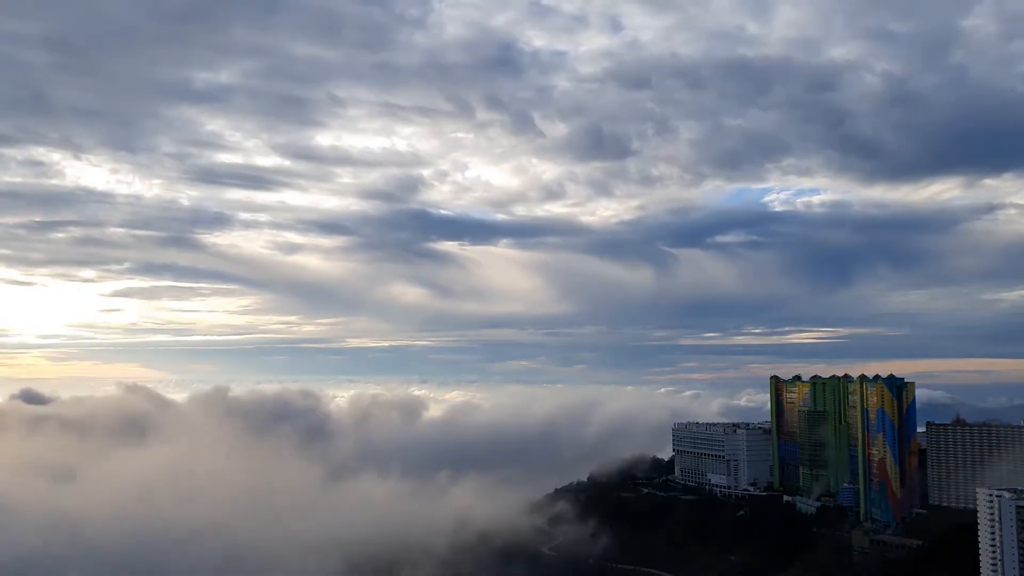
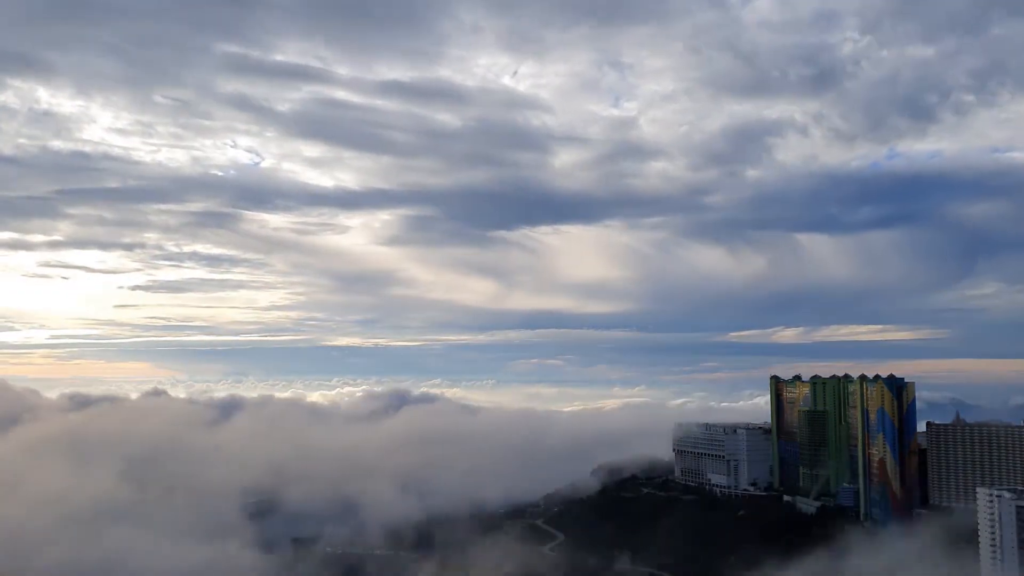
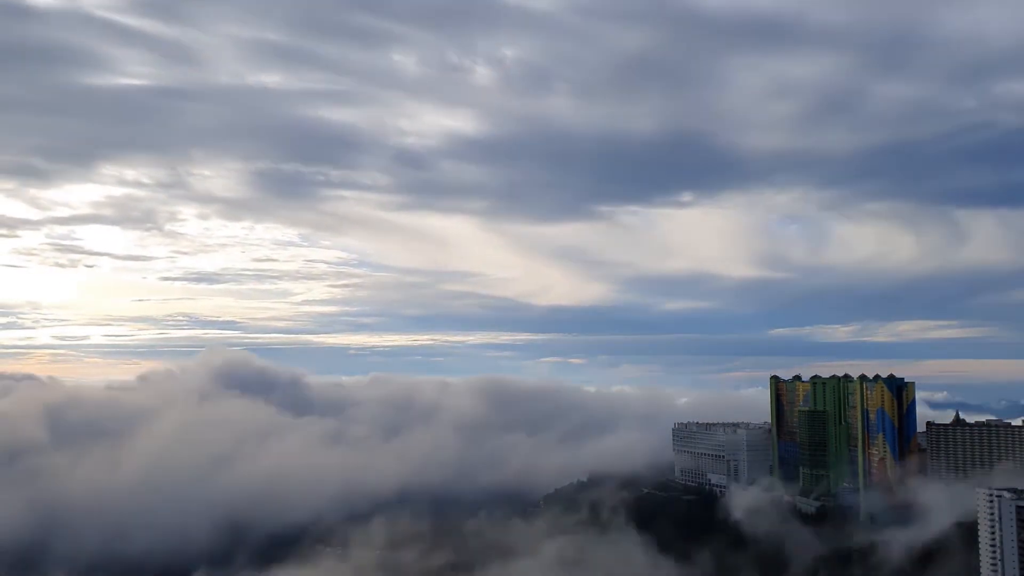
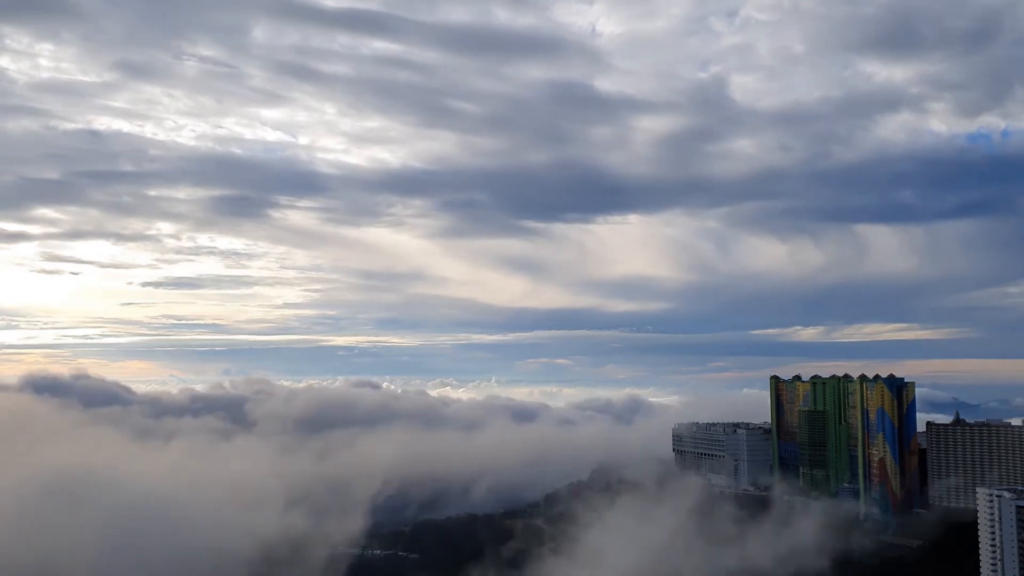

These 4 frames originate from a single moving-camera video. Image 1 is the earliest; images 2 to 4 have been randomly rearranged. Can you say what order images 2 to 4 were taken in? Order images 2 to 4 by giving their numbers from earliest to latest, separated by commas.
2, 4, 3
